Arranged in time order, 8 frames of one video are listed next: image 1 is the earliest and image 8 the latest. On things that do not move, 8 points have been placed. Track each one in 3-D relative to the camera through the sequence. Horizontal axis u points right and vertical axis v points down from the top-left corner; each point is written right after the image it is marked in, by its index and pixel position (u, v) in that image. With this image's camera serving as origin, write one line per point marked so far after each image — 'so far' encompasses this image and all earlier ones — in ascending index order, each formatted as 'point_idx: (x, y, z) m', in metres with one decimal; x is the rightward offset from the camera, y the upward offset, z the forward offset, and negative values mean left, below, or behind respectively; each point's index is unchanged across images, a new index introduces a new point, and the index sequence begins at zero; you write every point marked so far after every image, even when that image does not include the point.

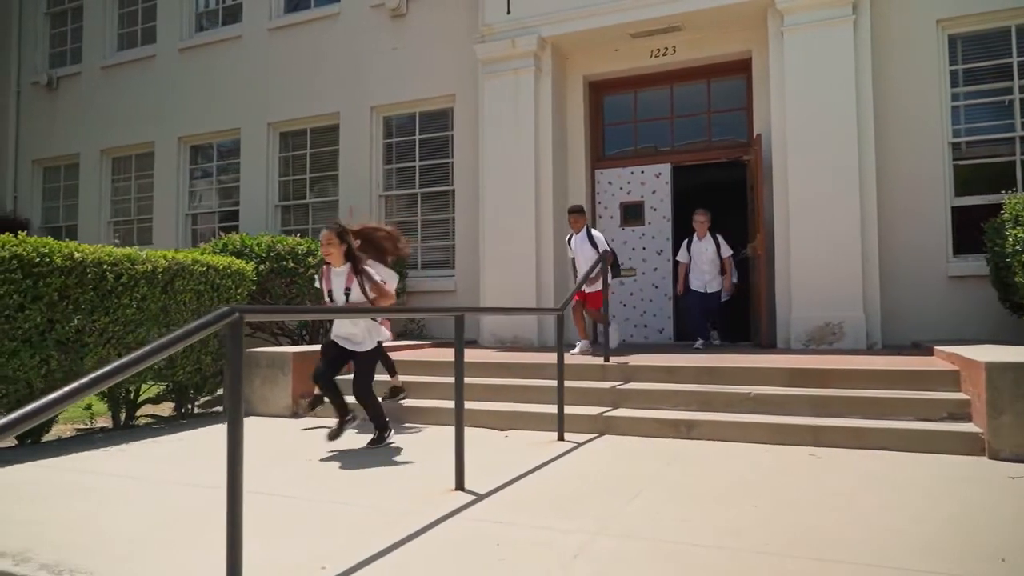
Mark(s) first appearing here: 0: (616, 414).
0: (+0.8, -0.9, +5.6) m
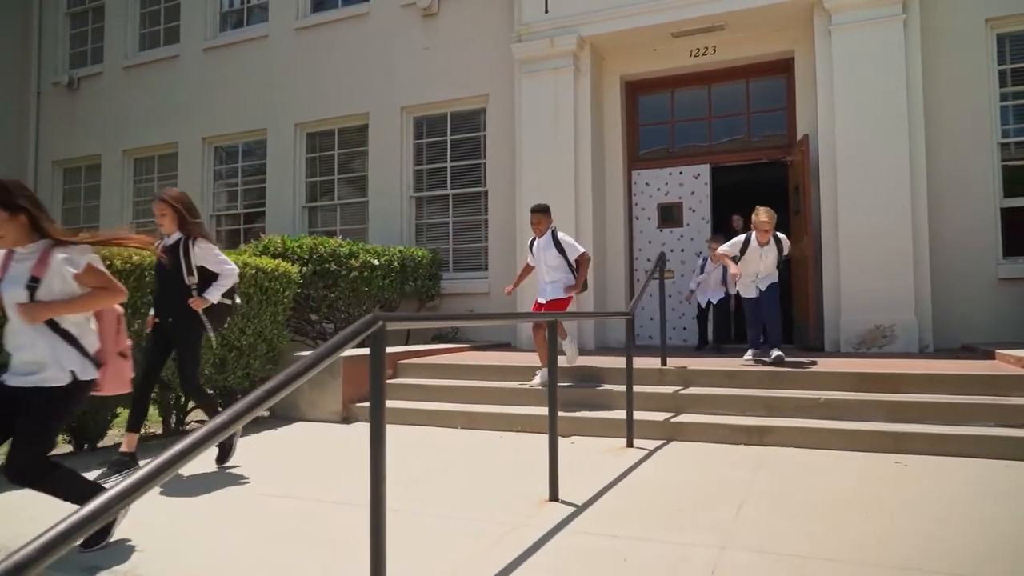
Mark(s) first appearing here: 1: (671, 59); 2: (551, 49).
0: (+1.3, -1.0, +5.6) m
1: (+1.9, +2.7, +9.0) m
2: (+0.5, +2.8, +8.8) m
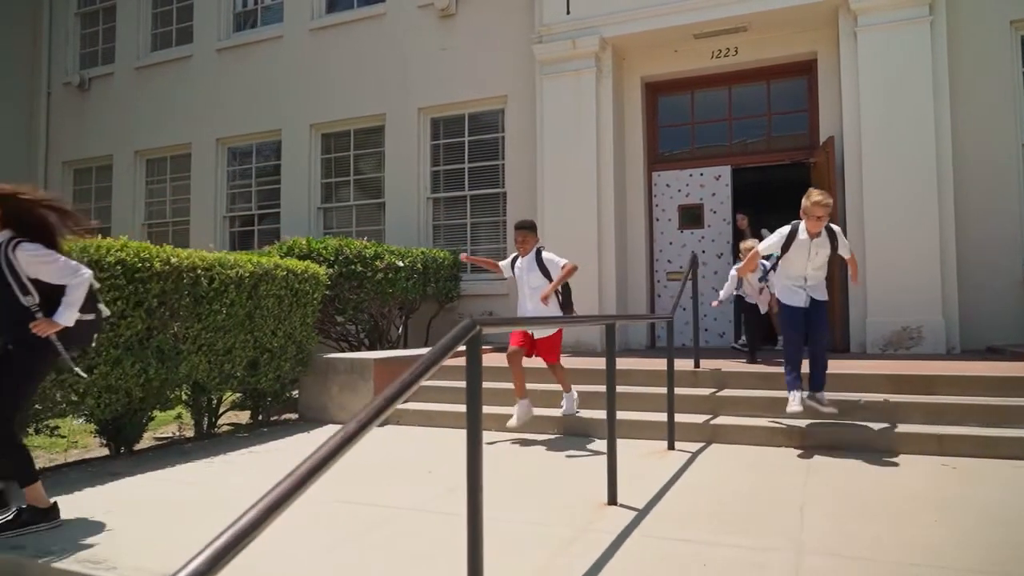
0: (+1.6, -1.0, +5.6) m
1: (+2.1, +2.7, +9.0) m
2: (+0.7, +2.8, +8.8) m
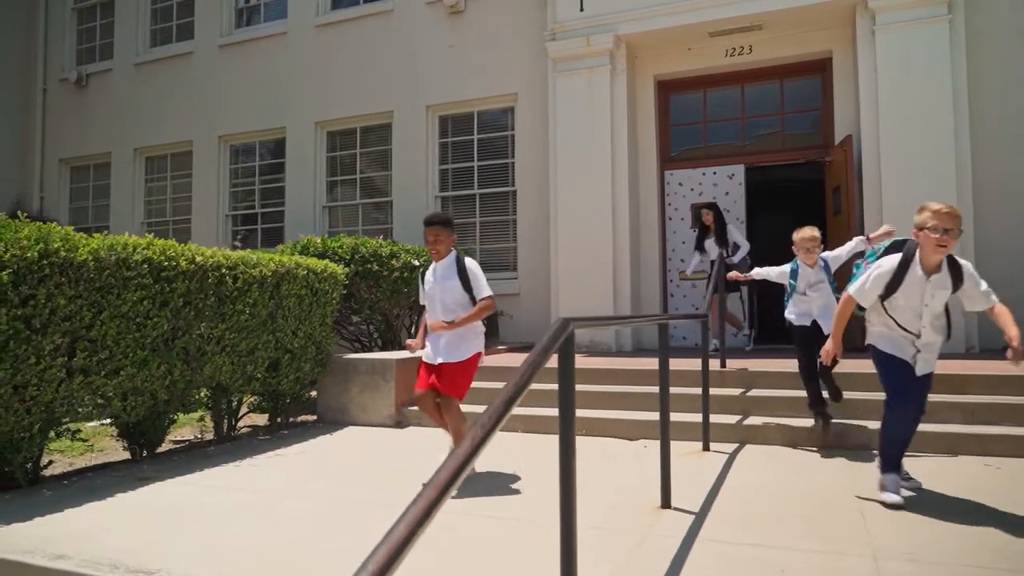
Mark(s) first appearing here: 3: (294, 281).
0: (+1.8, -1.0, +5.5) m
1: (+2.3, +2.7, +8.9) m
2: (+0.9, +2.8, +8.8) m
3: (-1.8, +0.1, +6.1) m
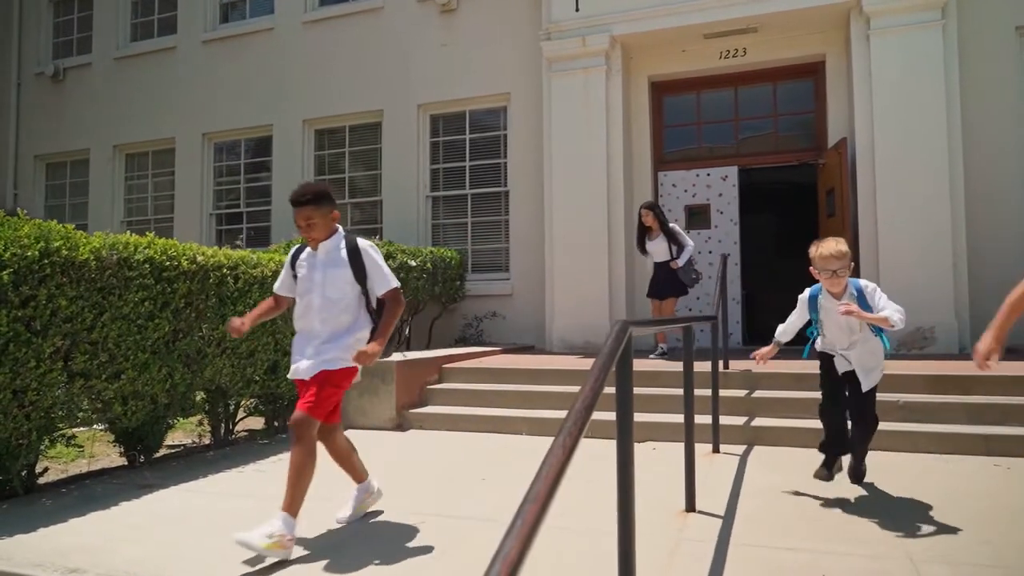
0: (+1.8, -1.0, +5.5) m
1: (+2.2, +2.7, +8.9) m
2: (+0.8, +2.8, +8.7) m
3: (-1.7, 0.0, +6.0) m
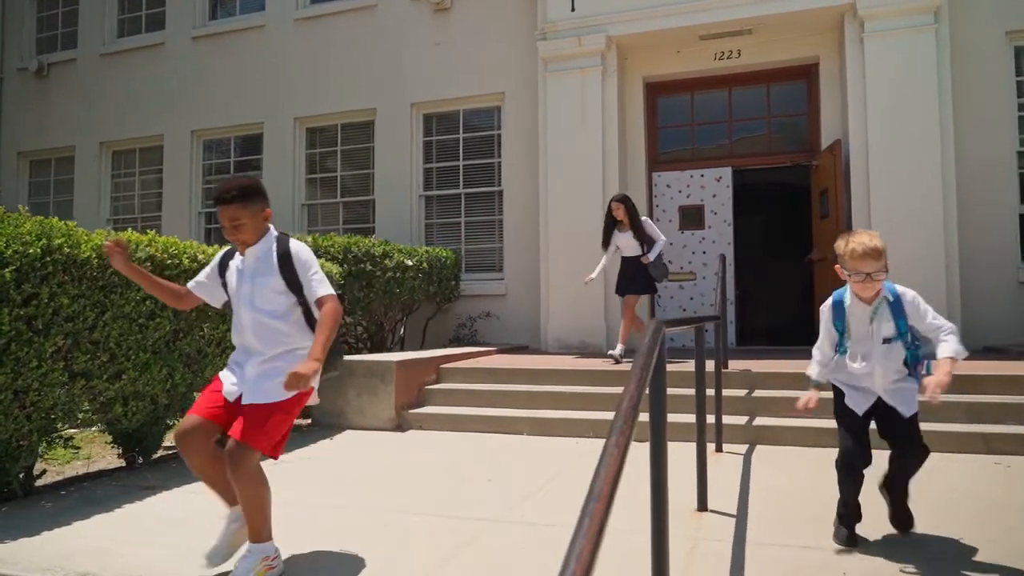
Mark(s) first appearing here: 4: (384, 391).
0: (+1.8, -1.0, +5.5) m
1: (+2.2, +2.7, +9.0) m
2: (+0.8, +2.8, +8.7) m
3: (-1.7, +0.1, +5.9) m
4: (-1.1, -0.9, +6.3) m
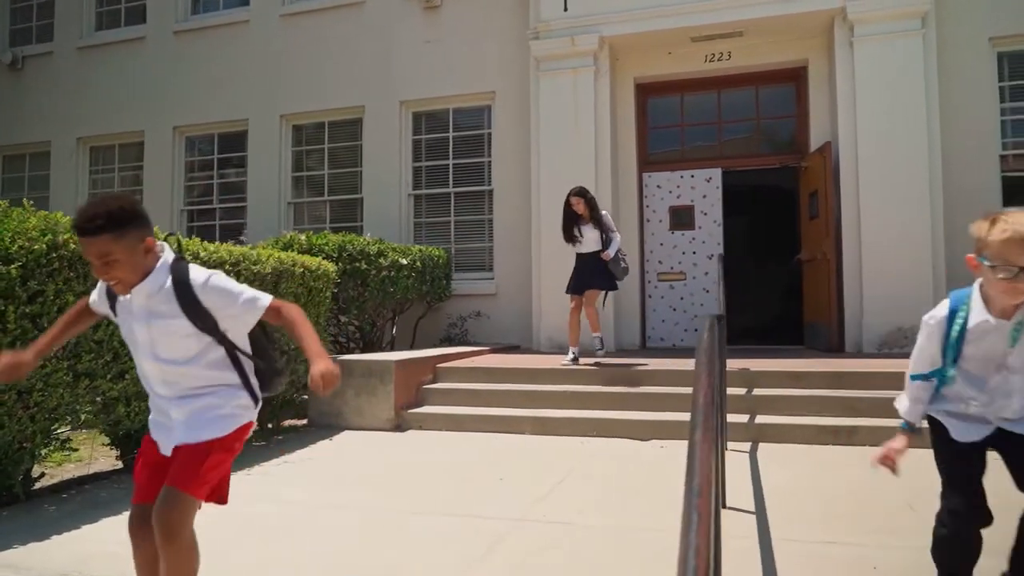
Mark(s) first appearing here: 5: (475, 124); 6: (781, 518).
0: (+1.9, -1.0, +5.6) m
1: (+2.1, +2.7, +9.0) m
2: (+0.7, +2.8, +8.7) m
3: (-1.7, +0.1, +5.8) m
4: (-1.1, -0.8, +6.2) m
5: (-0.5, +2.1, +9.9) m
6: (+1.3, -1.1, +3.7) m
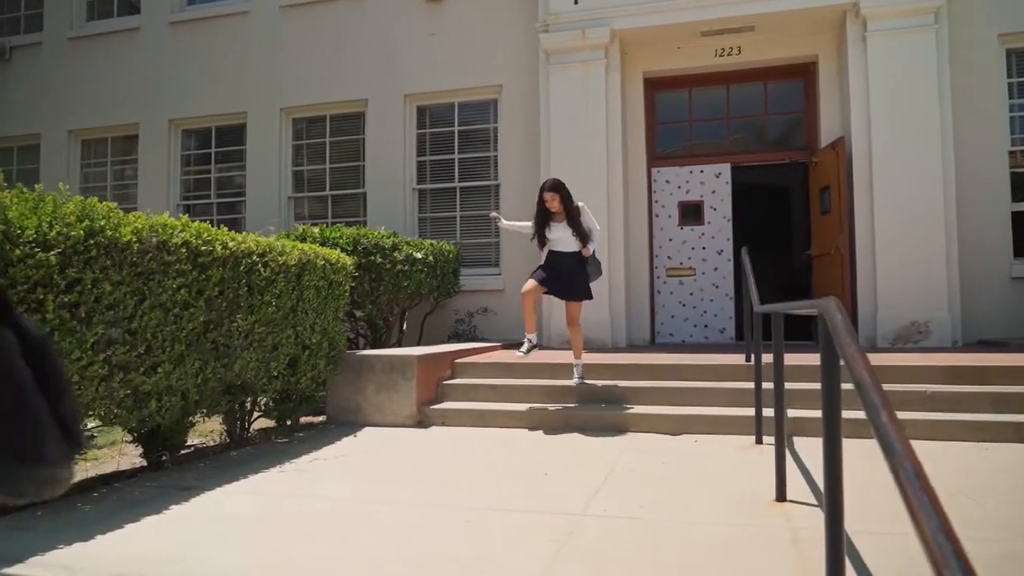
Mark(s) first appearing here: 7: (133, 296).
0: (+2.1, -0.9, +5.5) m
1: (+2.2, +2.8, +9.0) m
2: (+0.8, +2.8, +8.7) m
3: (-1.5, +0.1, +5.7) m
4: (-0.9, -0.8, +6.1) m
5: (-0.4, +2.2, +9.8) m
6: (+1.6, -1.0, +3.7) m
7: (-2.0, 0.0, +3.9) m
